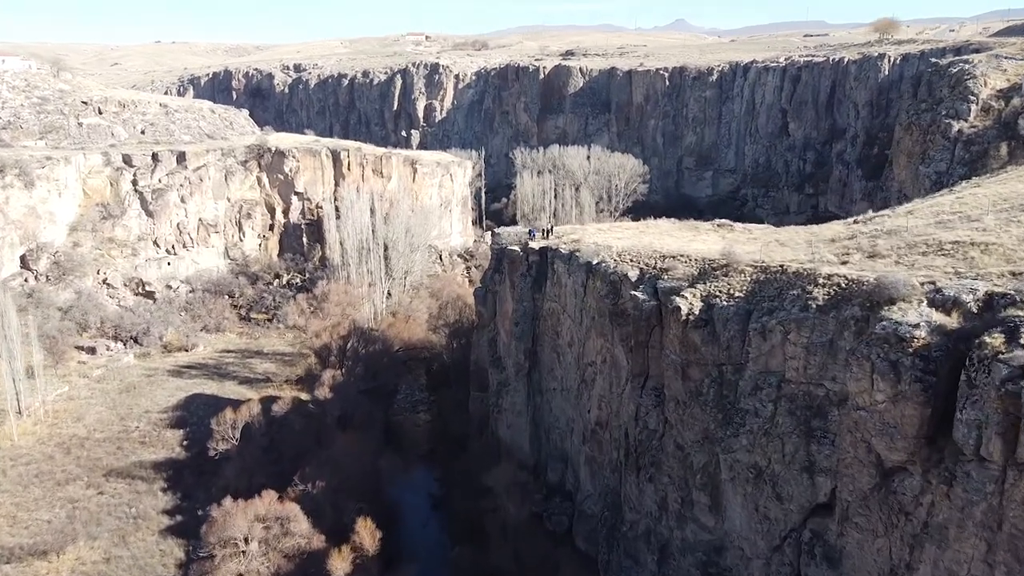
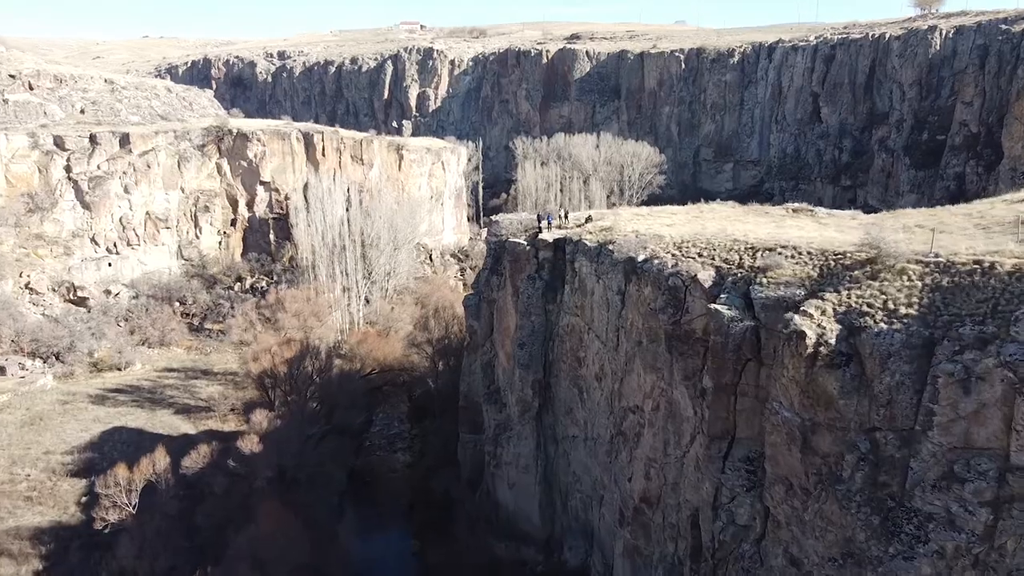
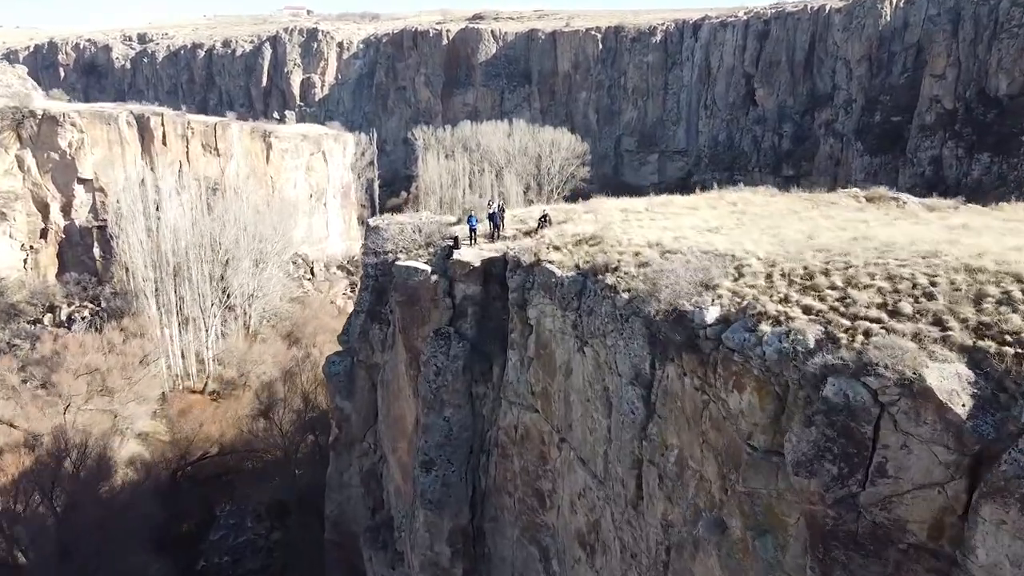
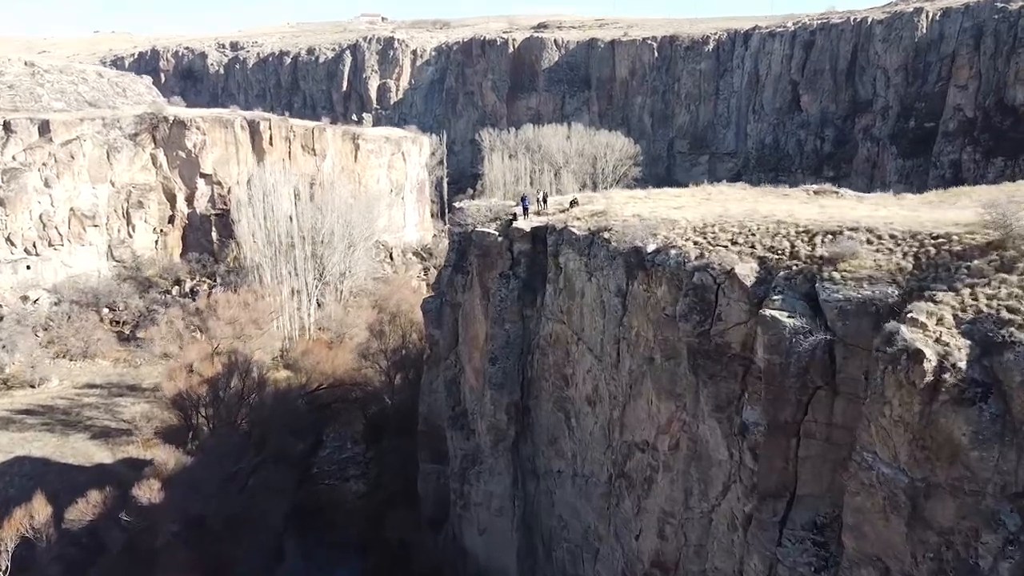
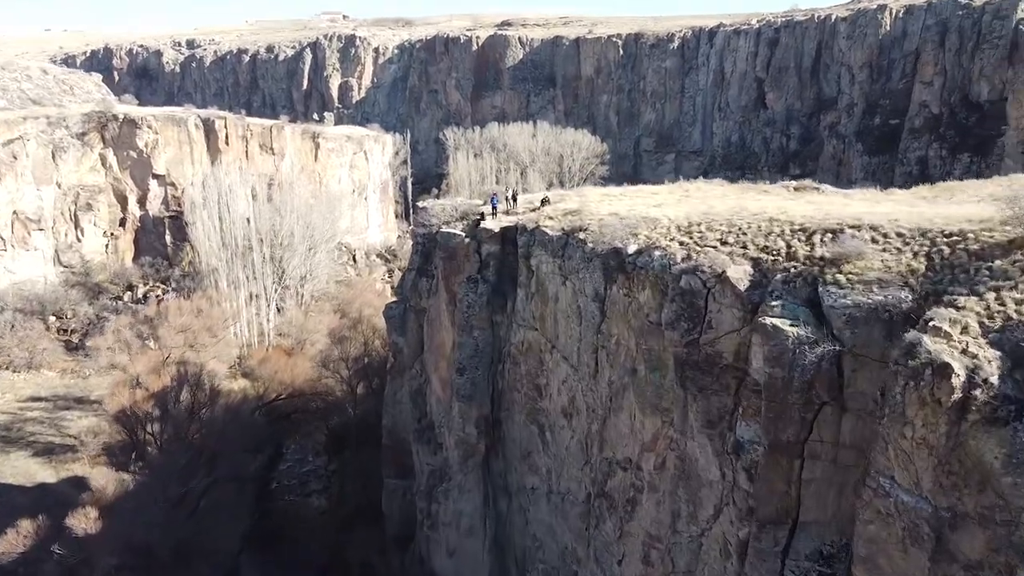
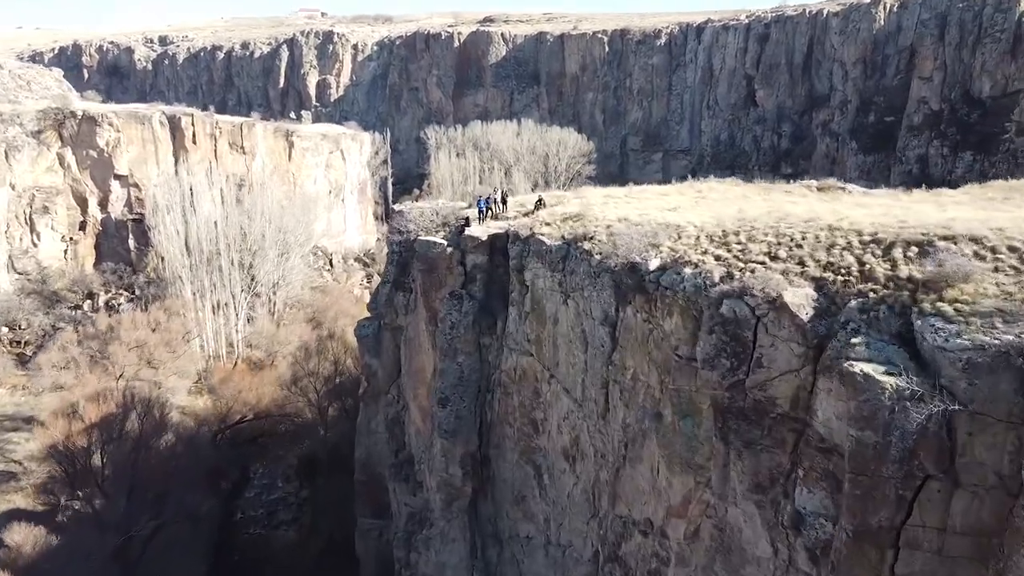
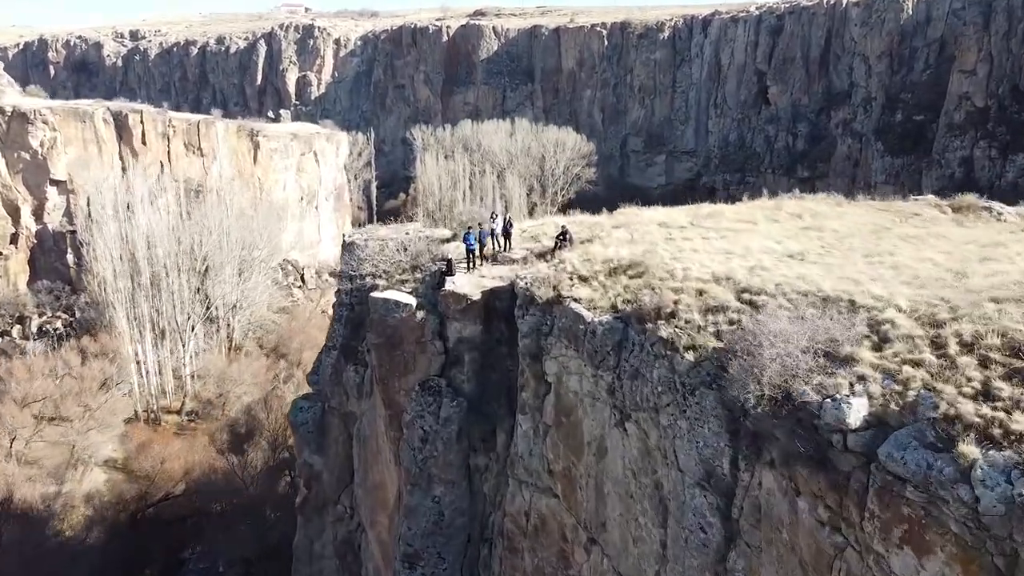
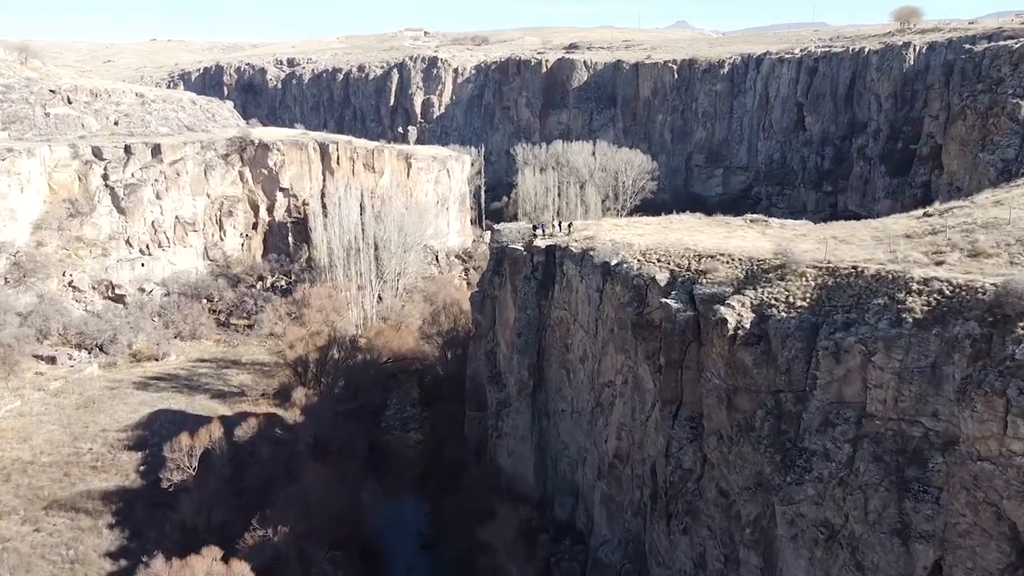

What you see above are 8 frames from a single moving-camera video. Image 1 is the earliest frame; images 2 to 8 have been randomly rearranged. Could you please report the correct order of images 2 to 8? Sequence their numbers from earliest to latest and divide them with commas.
8, 2, 4, 5, 6, 3, 7
